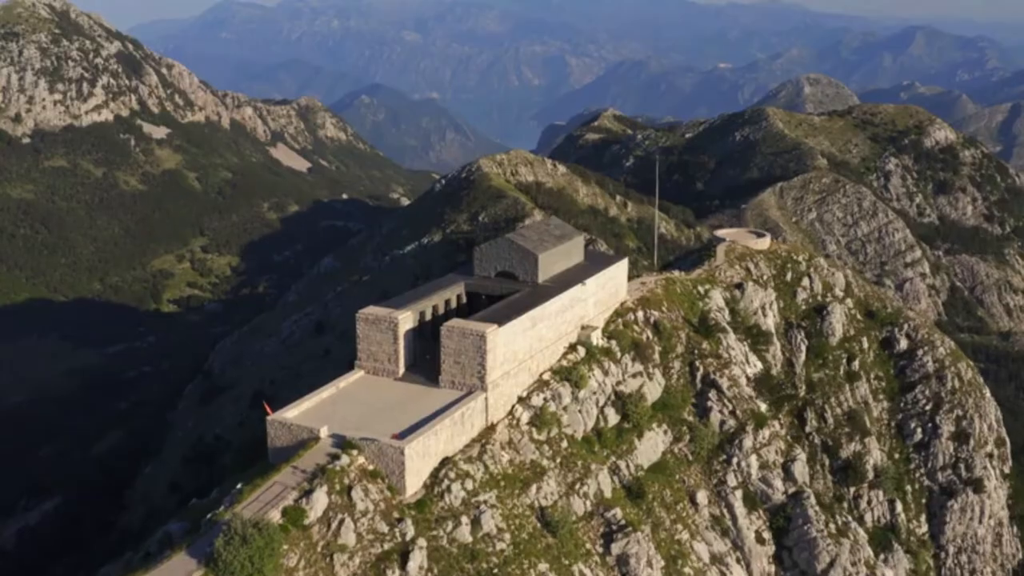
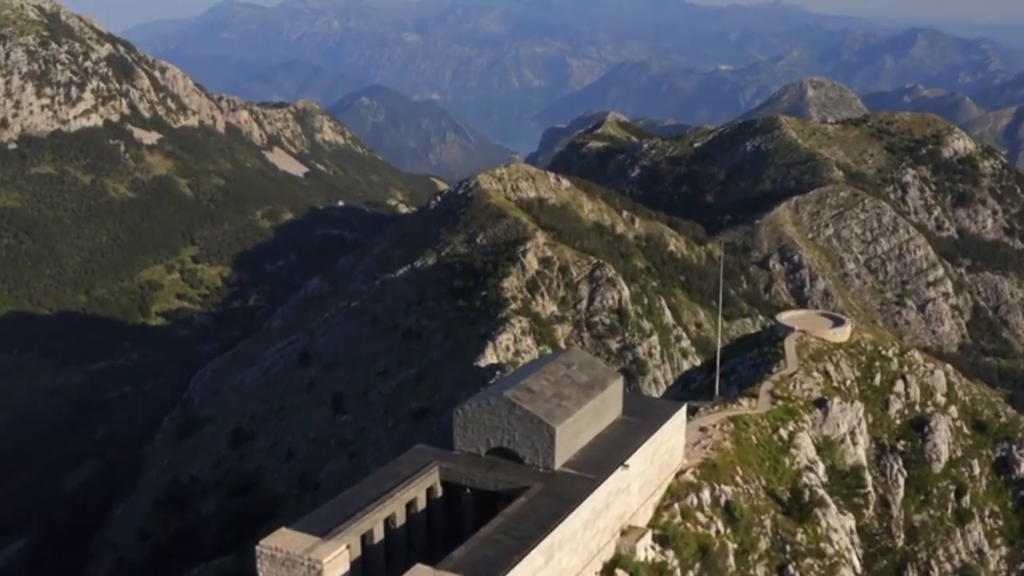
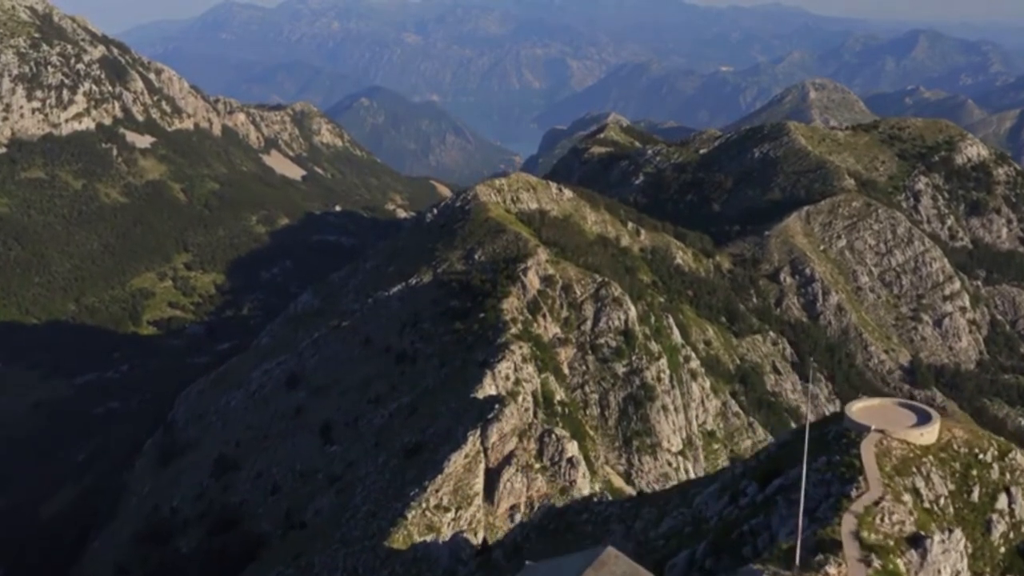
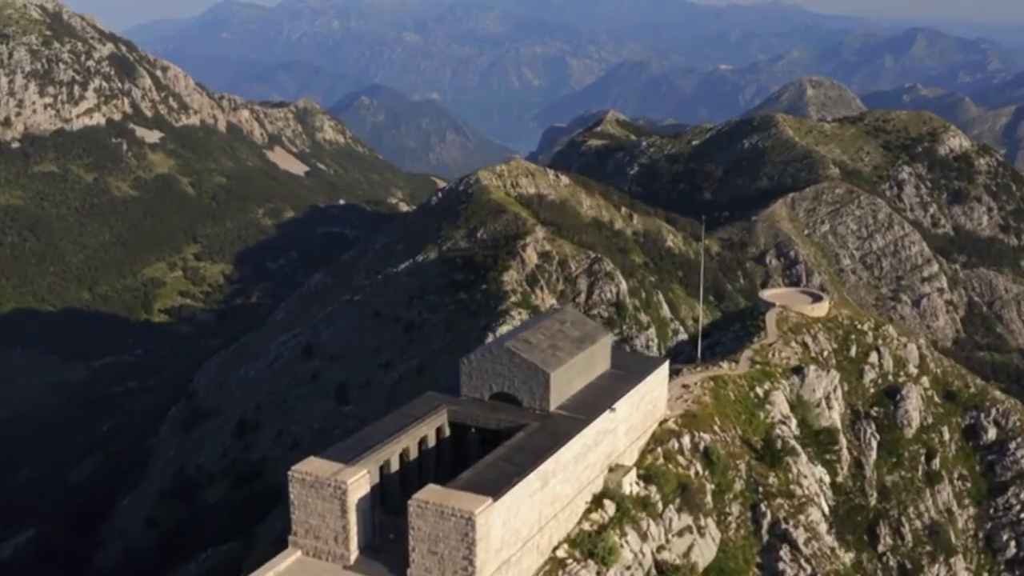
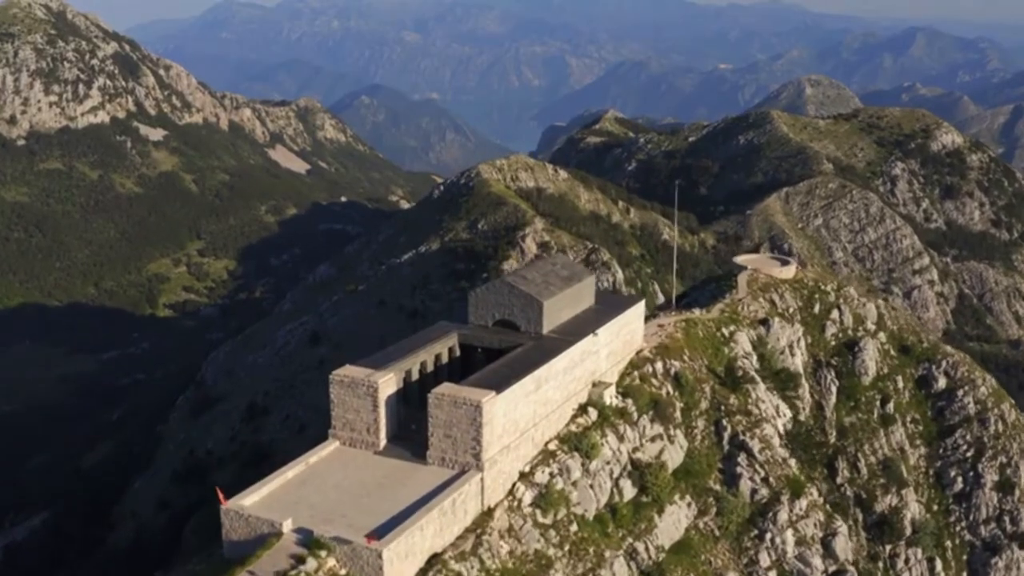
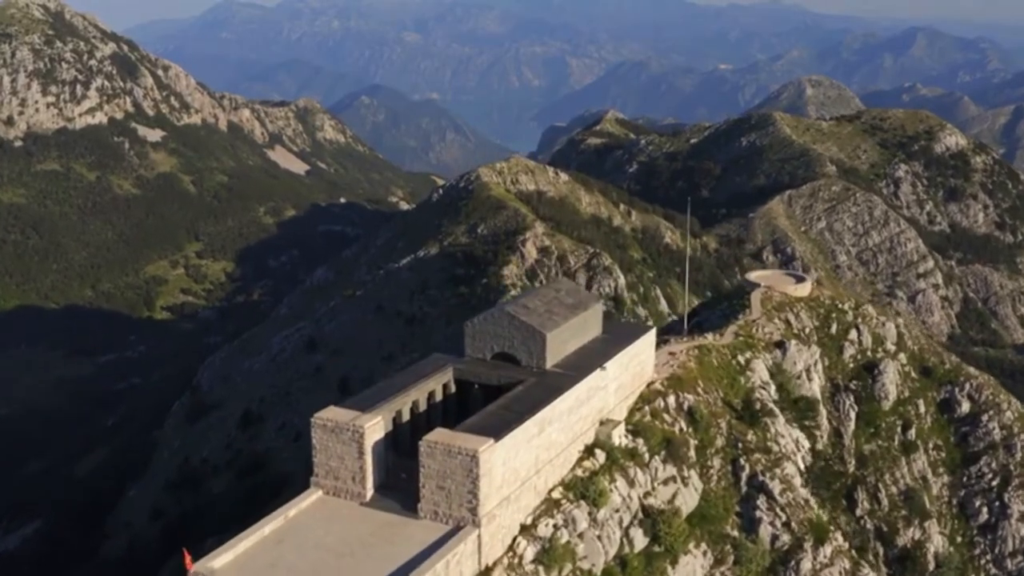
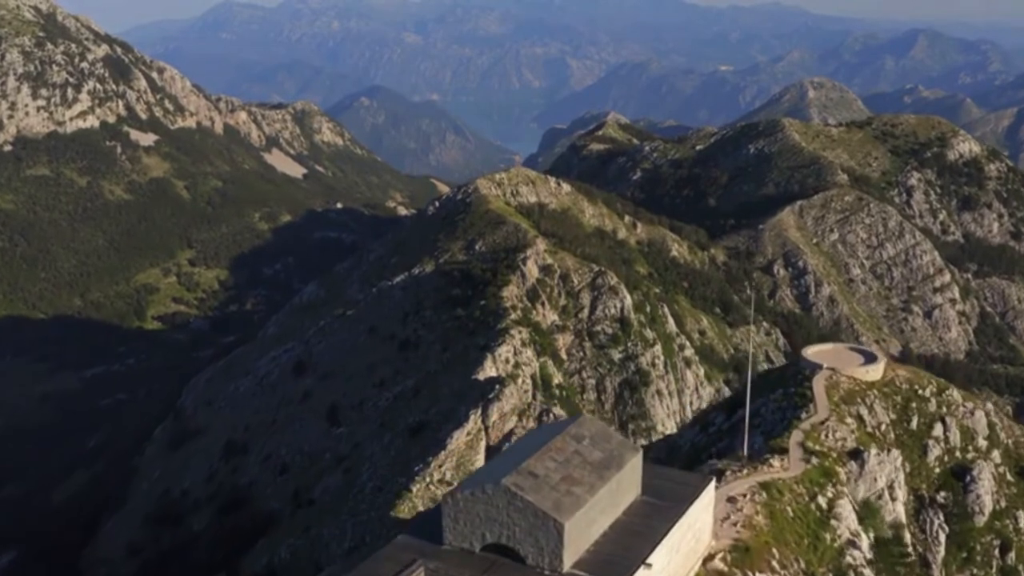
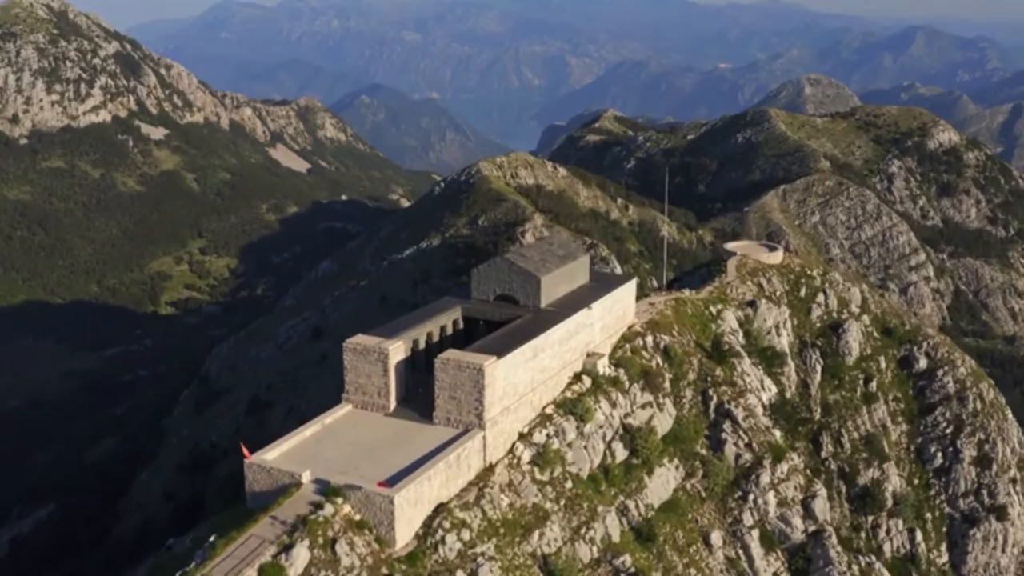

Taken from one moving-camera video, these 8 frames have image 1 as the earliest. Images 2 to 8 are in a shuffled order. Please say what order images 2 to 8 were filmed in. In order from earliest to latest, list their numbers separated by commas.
8, 5, 6, 4, 2, 7, 3
